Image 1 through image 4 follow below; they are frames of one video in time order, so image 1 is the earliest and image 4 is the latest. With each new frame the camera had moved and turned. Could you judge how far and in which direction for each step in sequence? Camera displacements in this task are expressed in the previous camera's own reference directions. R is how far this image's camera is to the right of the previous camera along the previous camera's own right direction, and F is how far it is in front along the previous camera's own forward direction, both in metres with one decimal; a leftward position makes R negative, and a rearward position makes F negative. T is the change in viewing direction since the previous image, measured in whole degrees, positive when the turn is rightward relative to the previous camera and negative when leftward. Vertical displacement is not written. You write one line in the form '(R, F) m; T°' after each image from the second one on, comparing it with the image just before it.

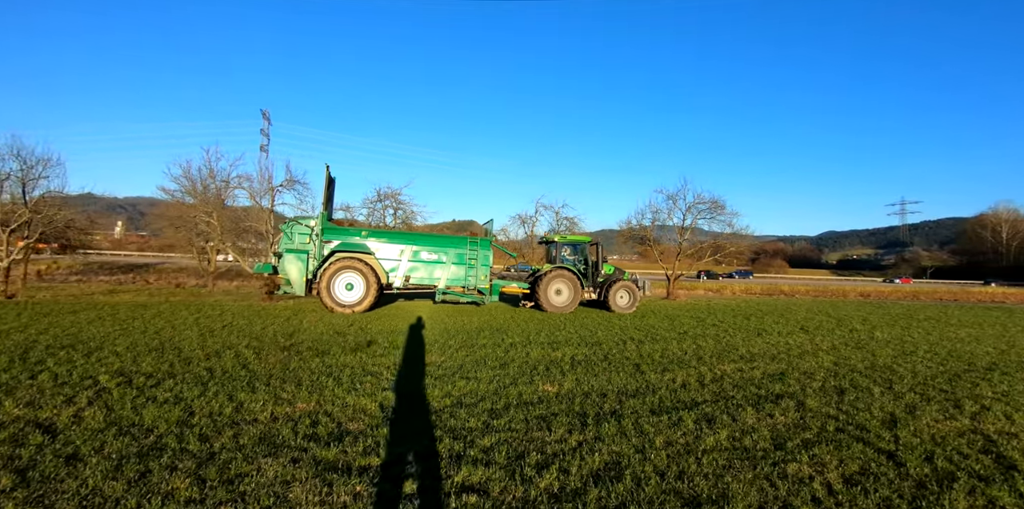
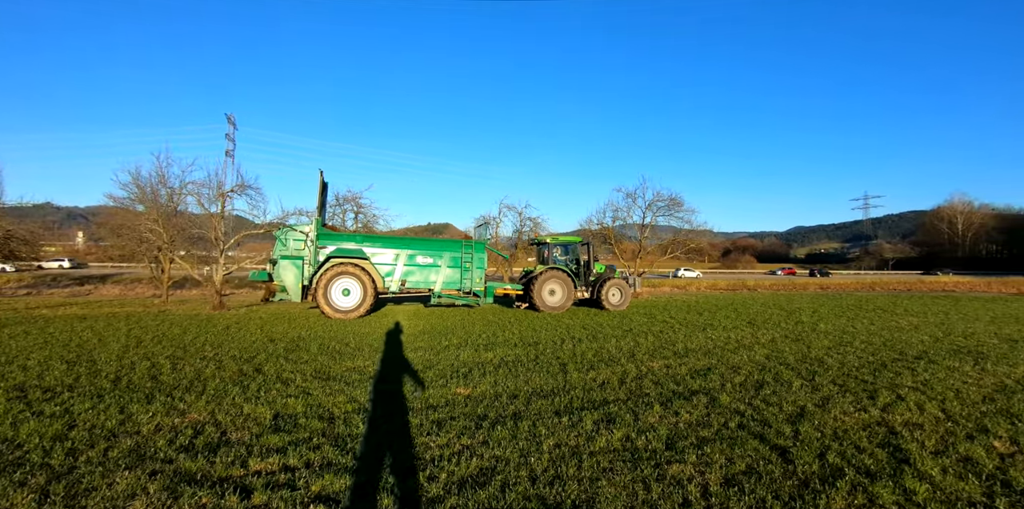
(+1.2, +0.4) m; +1°
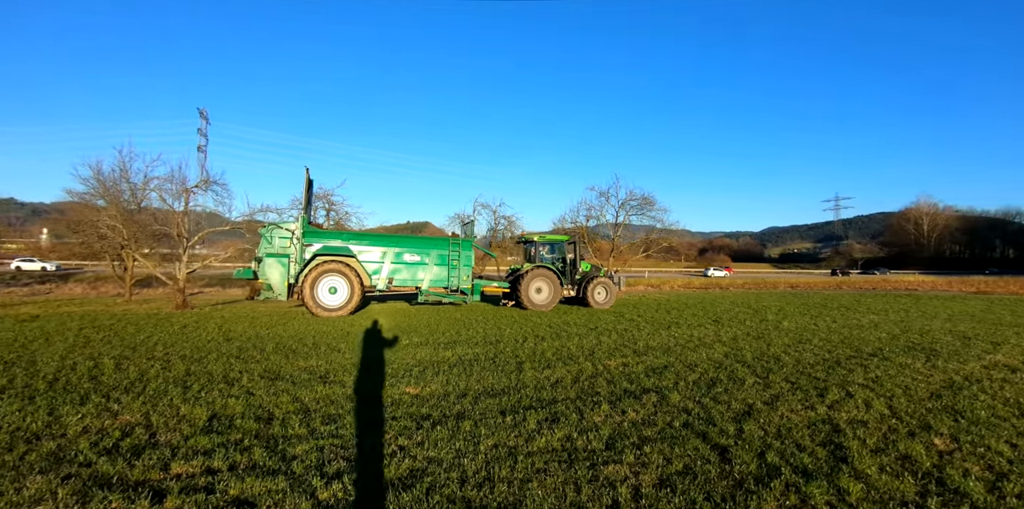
(+0.5, +0.2) m; +2°
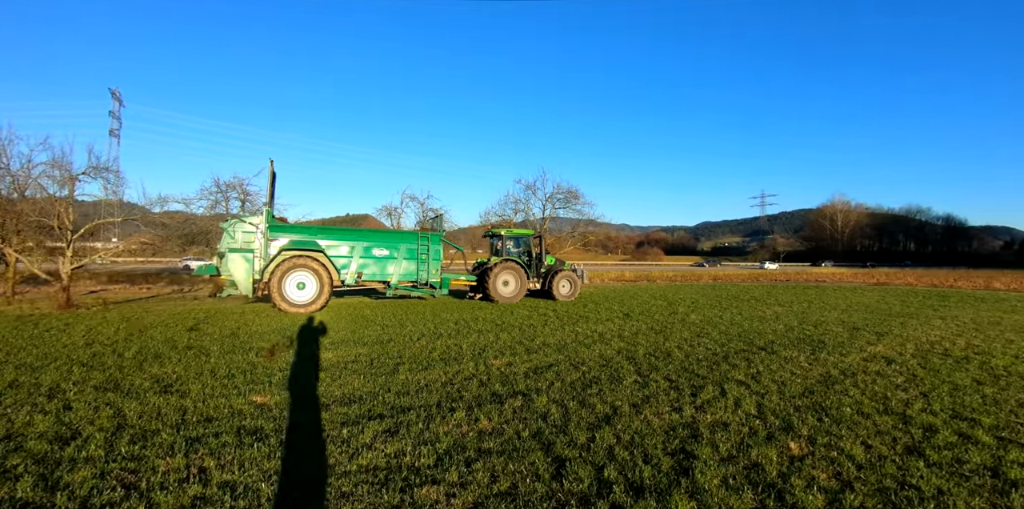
(+1.2, +0.6) m; +5°
